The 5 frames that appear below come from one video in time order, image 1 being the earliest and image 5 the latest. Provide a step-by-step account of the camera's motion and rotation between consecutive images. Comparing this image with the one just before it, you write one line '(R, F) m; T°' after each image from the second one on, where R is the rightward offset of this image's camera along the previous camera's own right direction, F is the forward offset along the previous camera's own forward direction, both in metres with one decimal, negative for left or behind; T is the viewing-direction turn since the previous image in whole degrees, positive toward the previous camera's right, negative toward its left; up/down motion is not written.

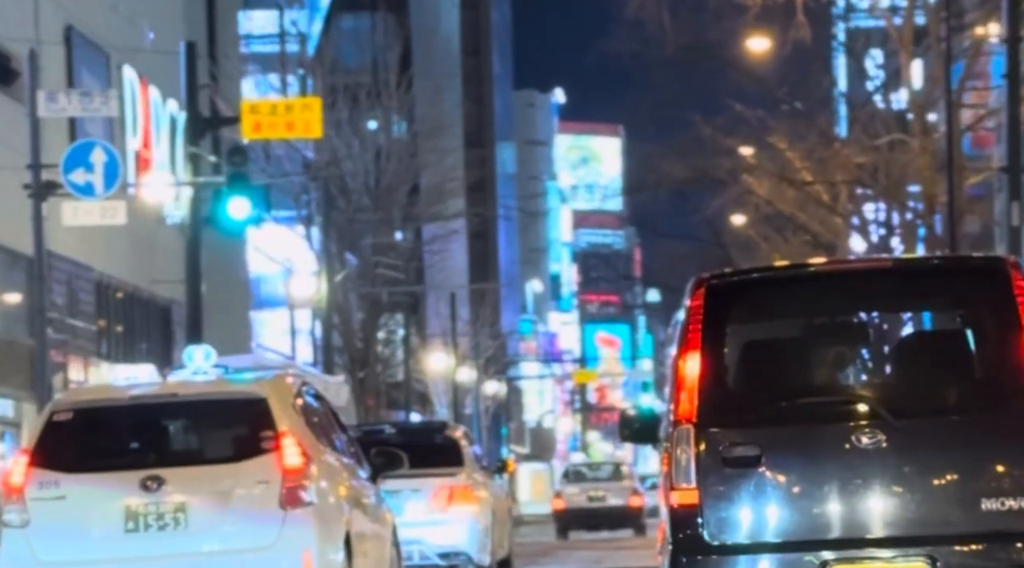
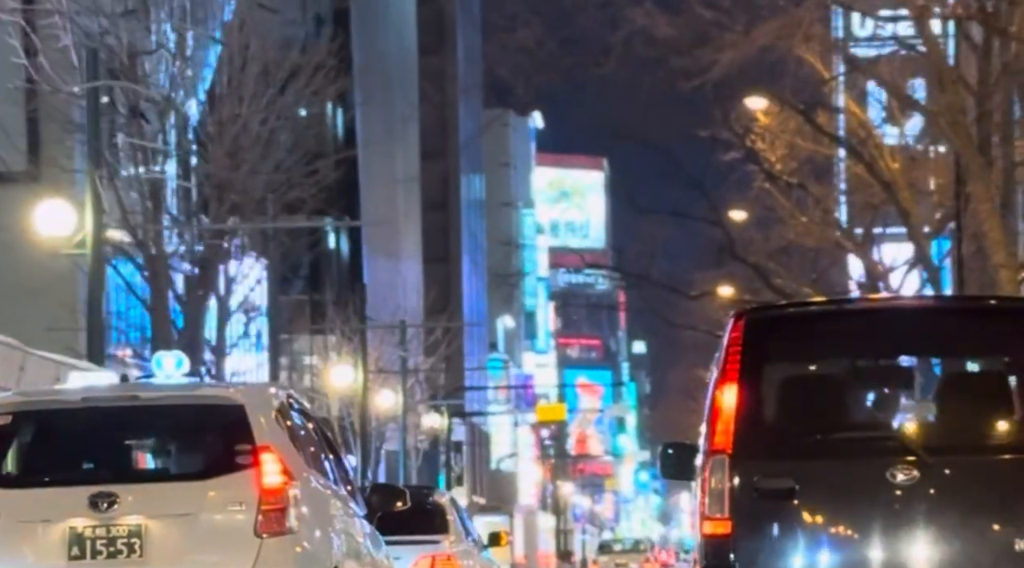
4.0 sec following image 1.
(-0.4, +2.5) m; +1°
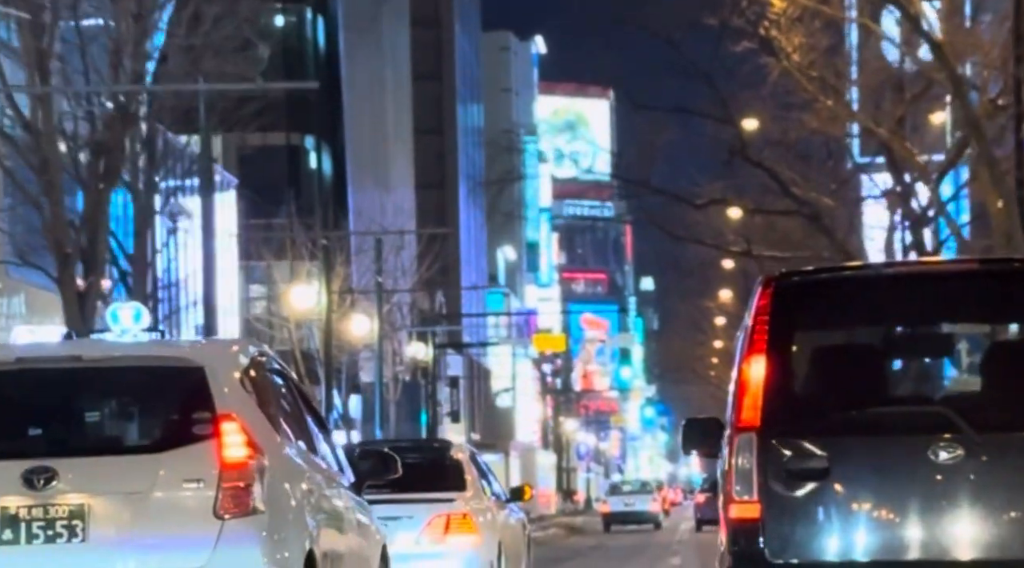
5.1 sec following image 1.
(0.0, +1.6) m; 0°
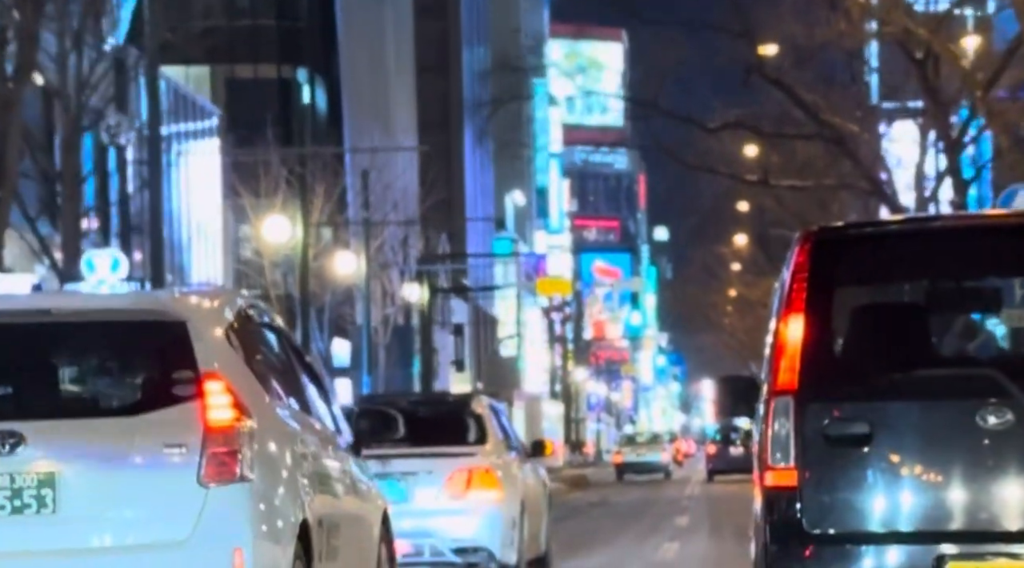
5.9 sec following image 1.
(0.0, +1.0) m; 0°
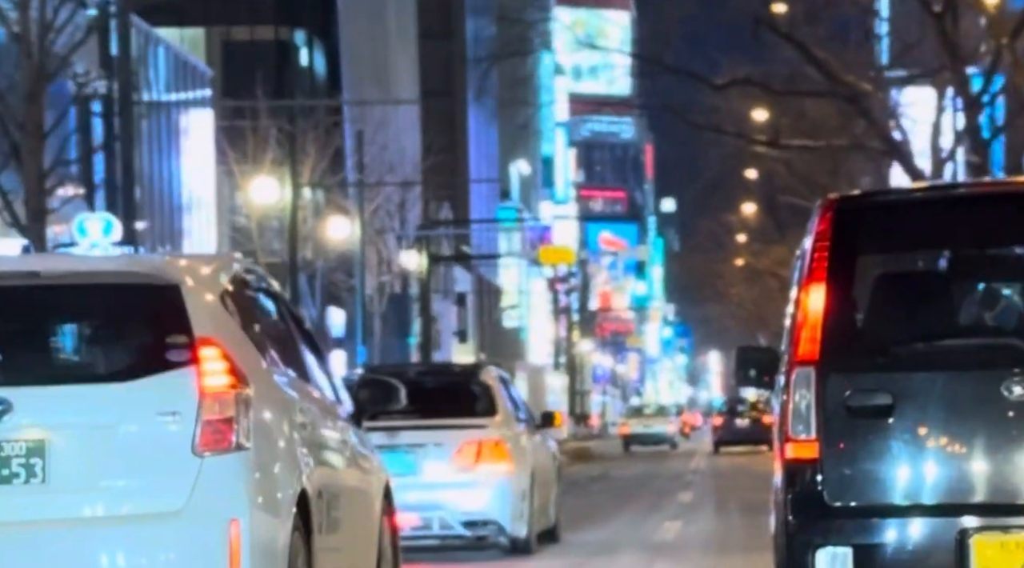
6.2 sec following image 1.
(0.0, +0.4) m; 0°
